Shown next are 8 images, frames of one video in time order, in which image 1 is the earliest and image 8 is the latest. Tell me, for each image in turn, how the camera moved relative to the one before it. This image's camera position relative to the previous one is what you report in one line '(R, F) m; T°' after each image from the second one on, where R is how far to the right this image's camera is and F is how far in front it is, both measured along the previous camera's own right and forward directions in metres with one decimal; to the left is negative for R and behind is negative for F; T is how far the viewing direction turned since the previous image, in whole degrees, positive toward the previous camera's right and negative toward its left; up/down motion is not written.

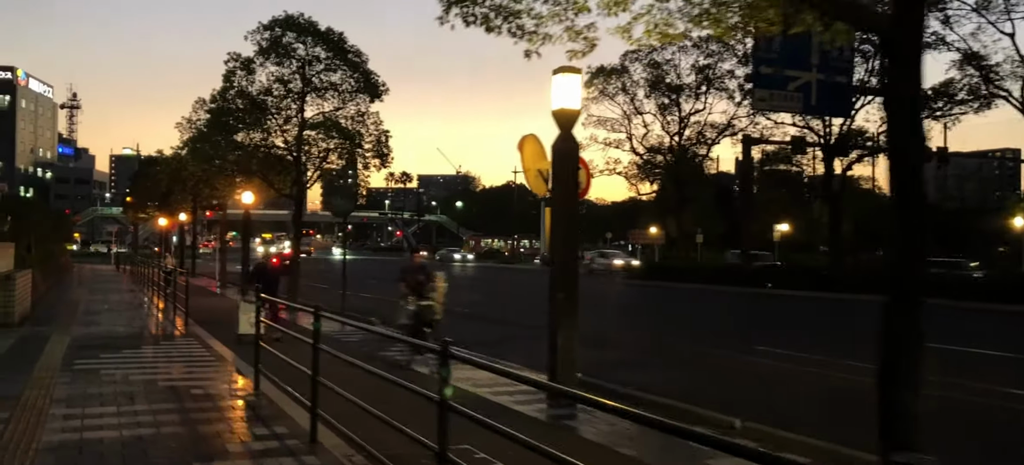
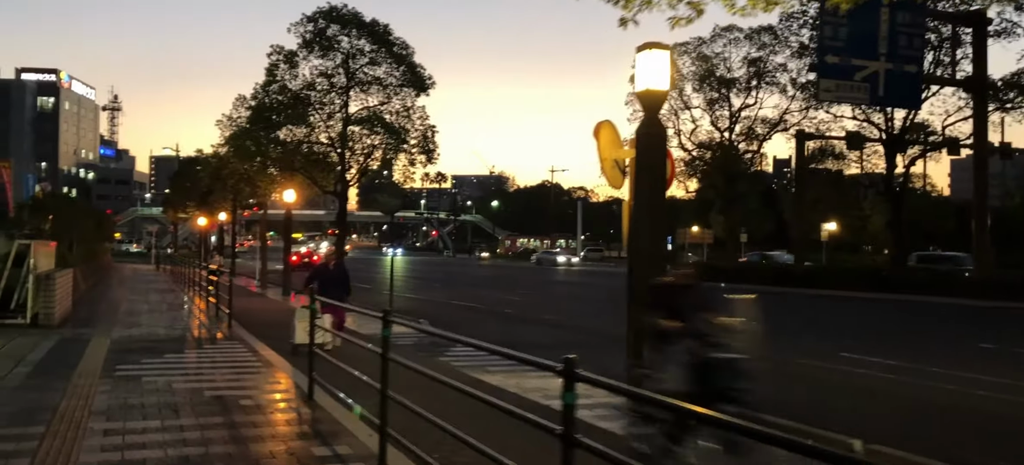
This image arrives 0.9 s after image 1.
(-0.4, +0.9) m; -2°
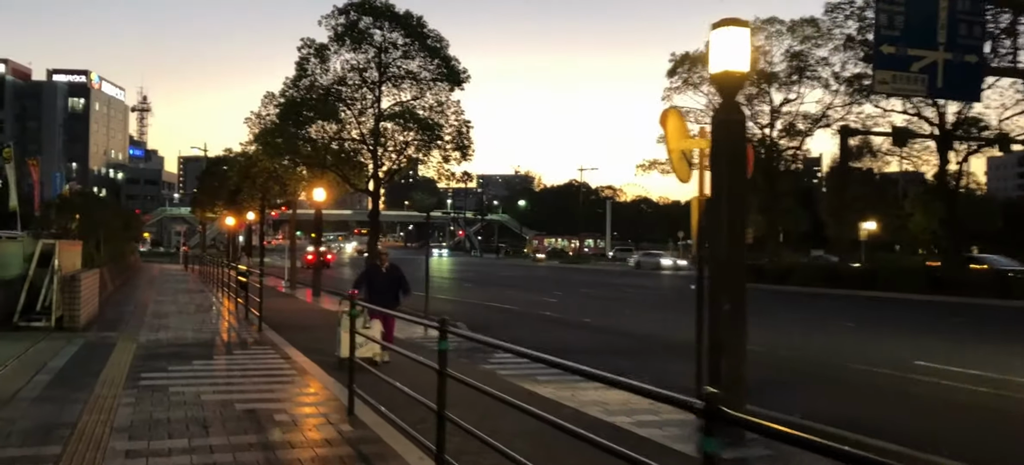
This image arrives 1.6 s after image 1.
(-0.3, +0.8) m; -2°
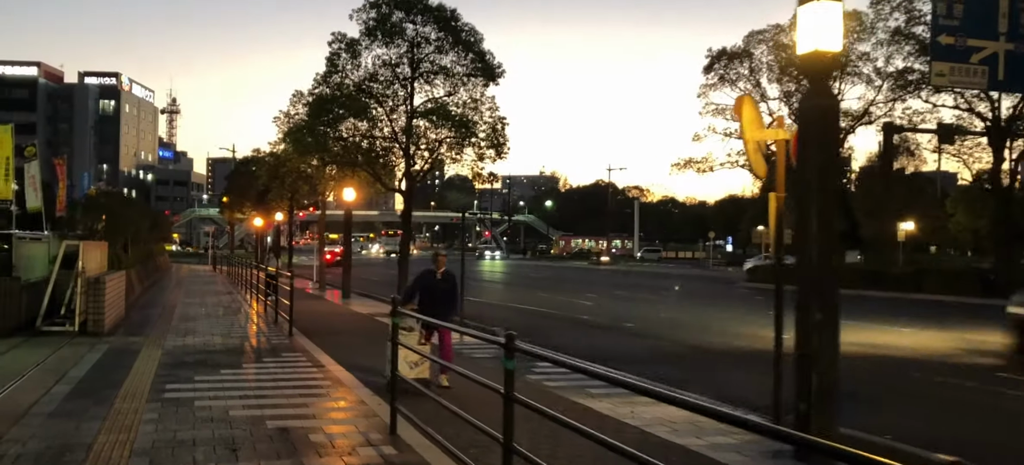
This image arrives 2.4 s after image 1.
(-0.3, +0.7) m; -2°
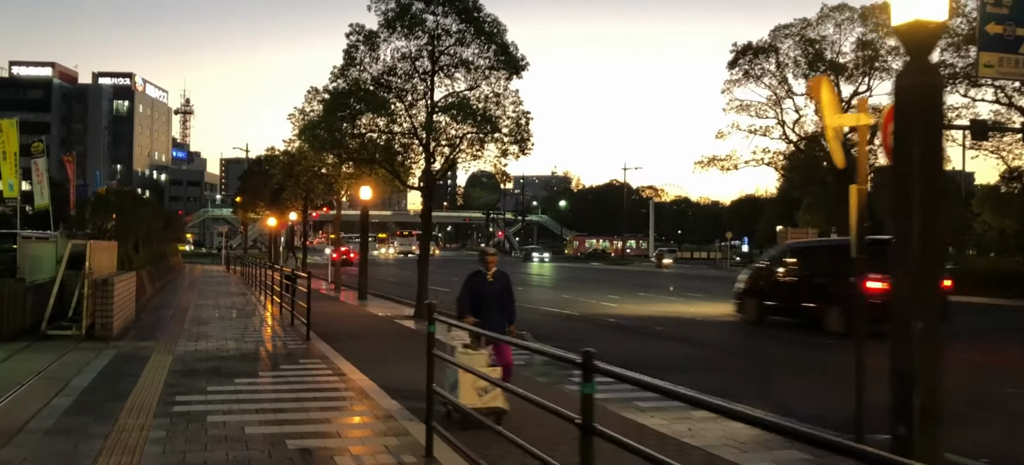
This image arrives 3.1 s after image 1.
(-0.3, +0.8) m; -1°
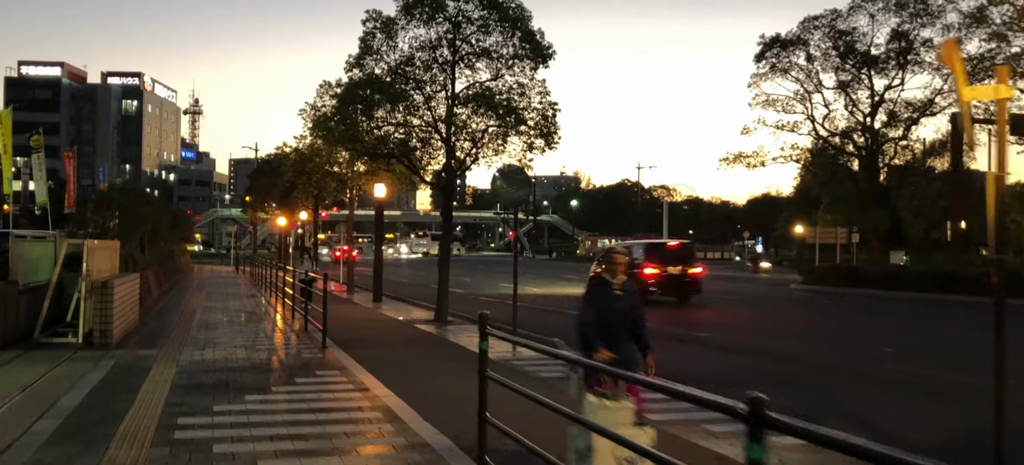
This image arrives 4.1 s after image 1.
(-0.4, +1.1) m; -1°
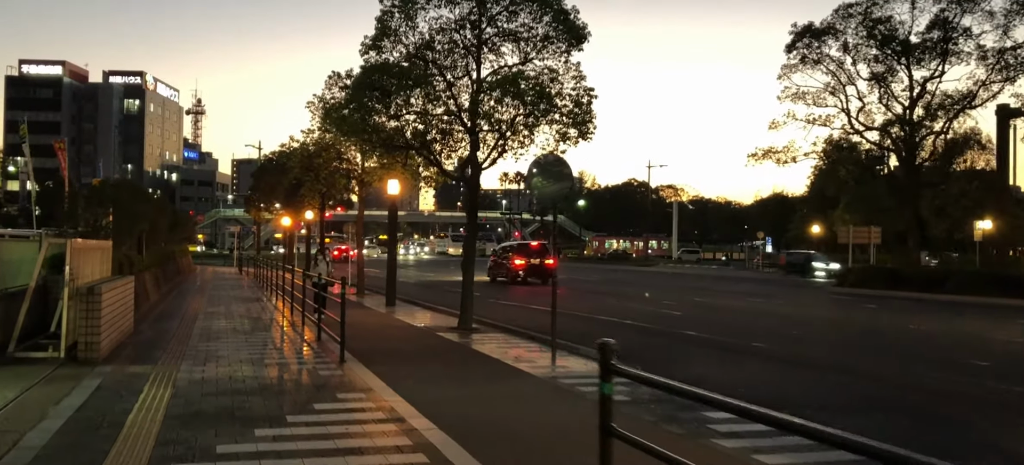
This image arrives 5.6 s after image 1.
(-0.5, +1.6) m; 0°
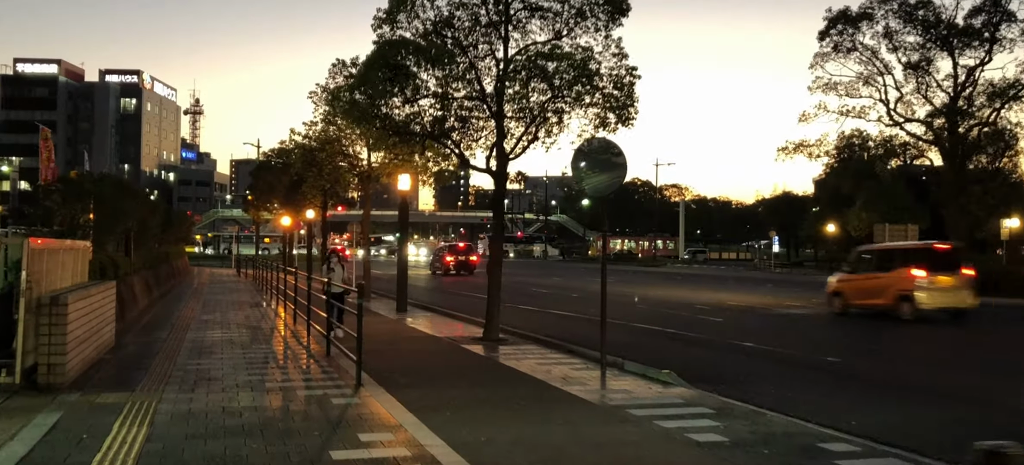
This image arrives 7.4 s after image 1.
(-0.5, +1.9) m; 0°
